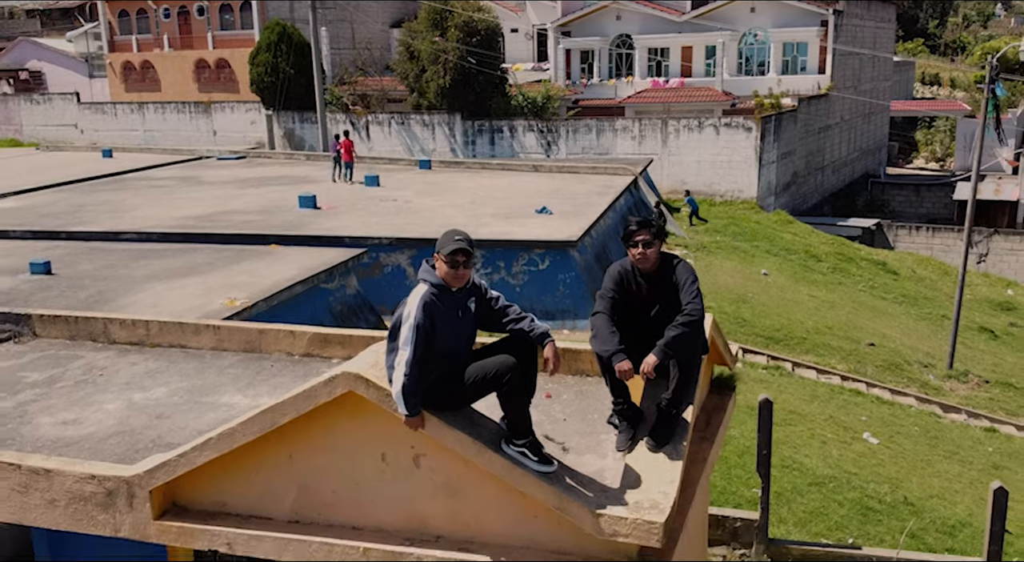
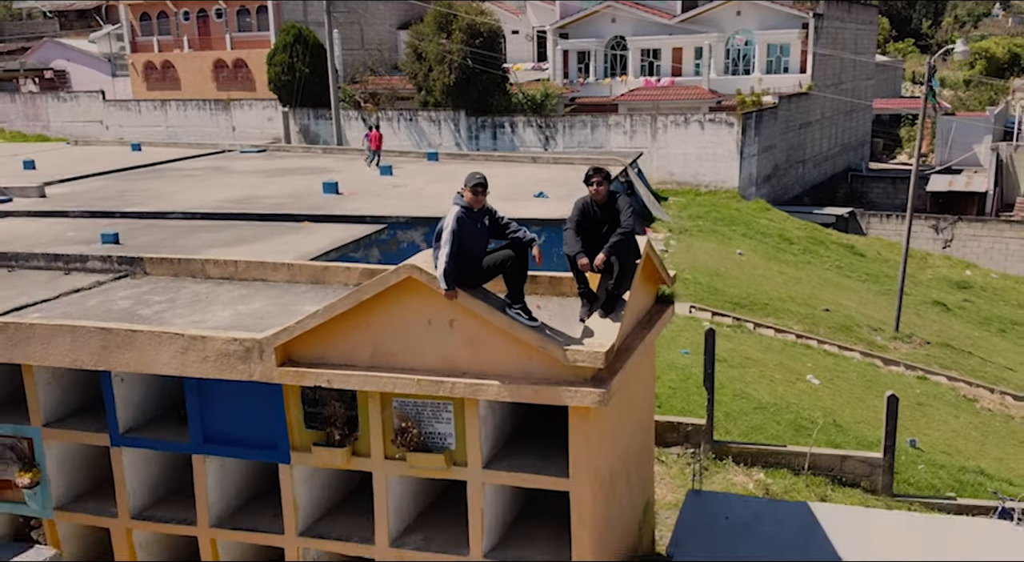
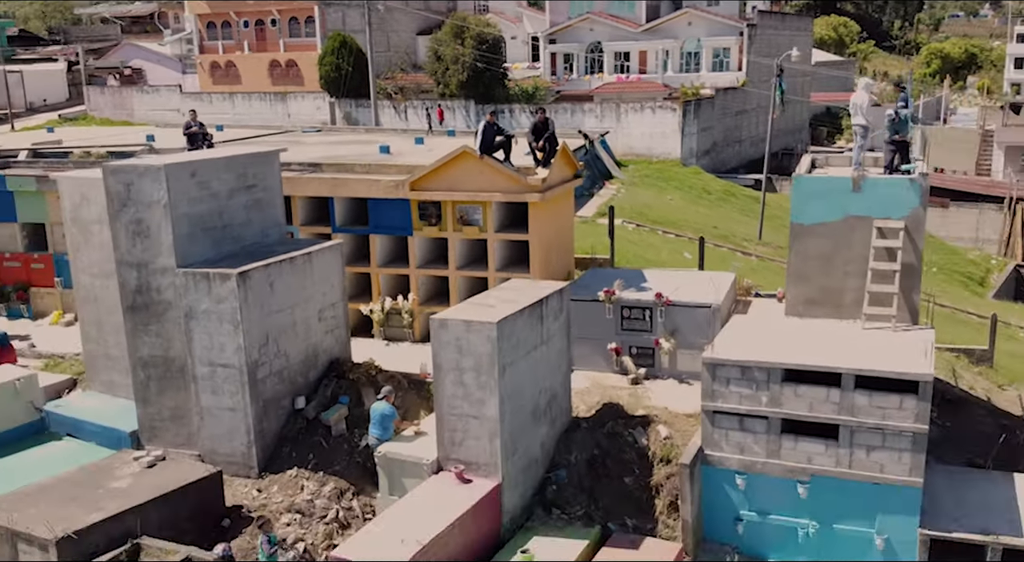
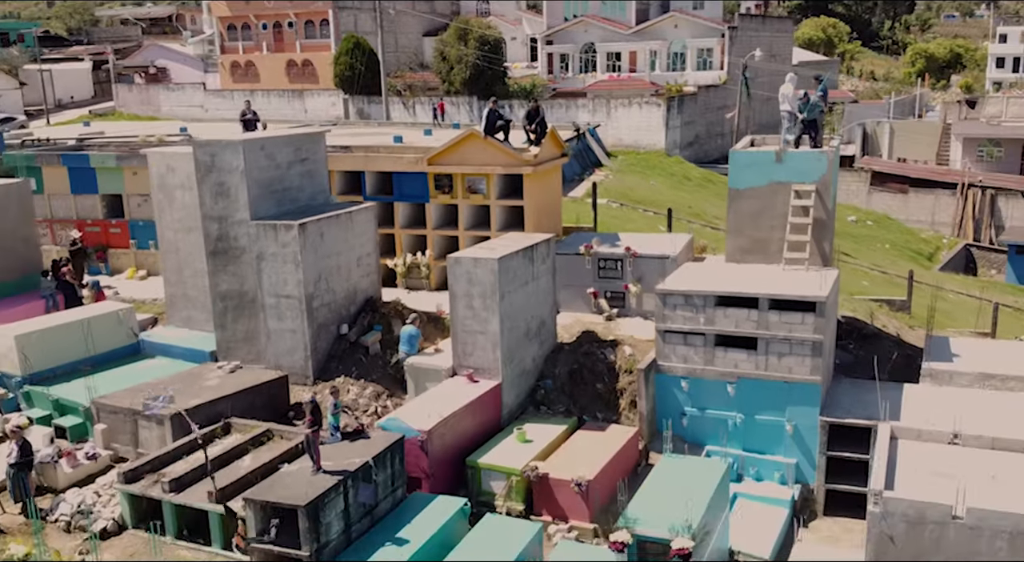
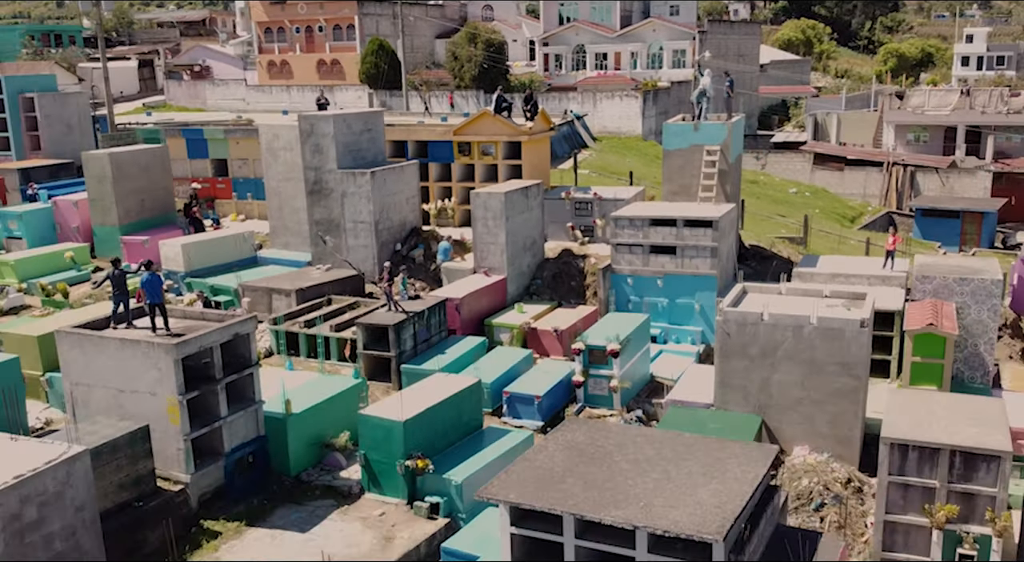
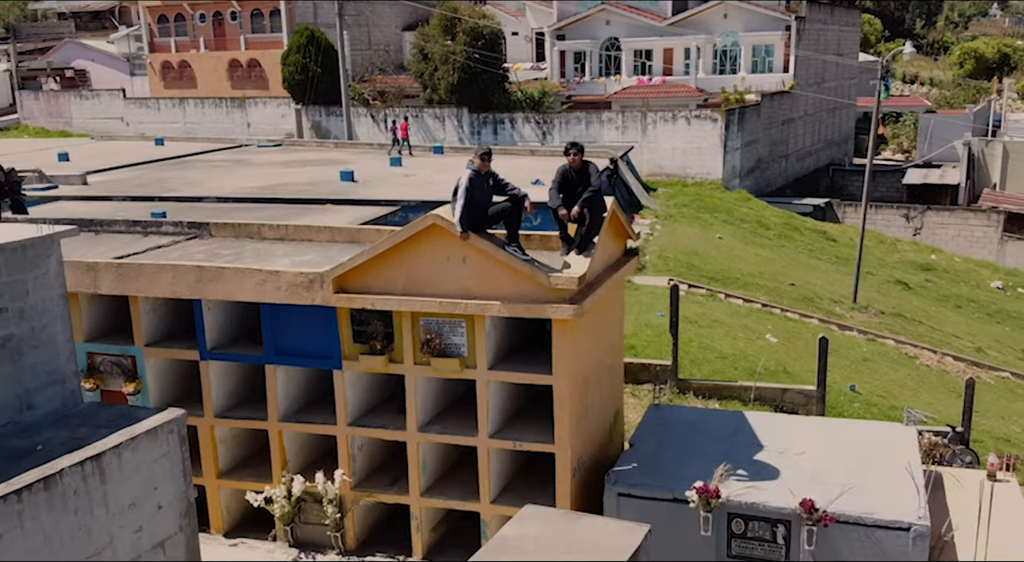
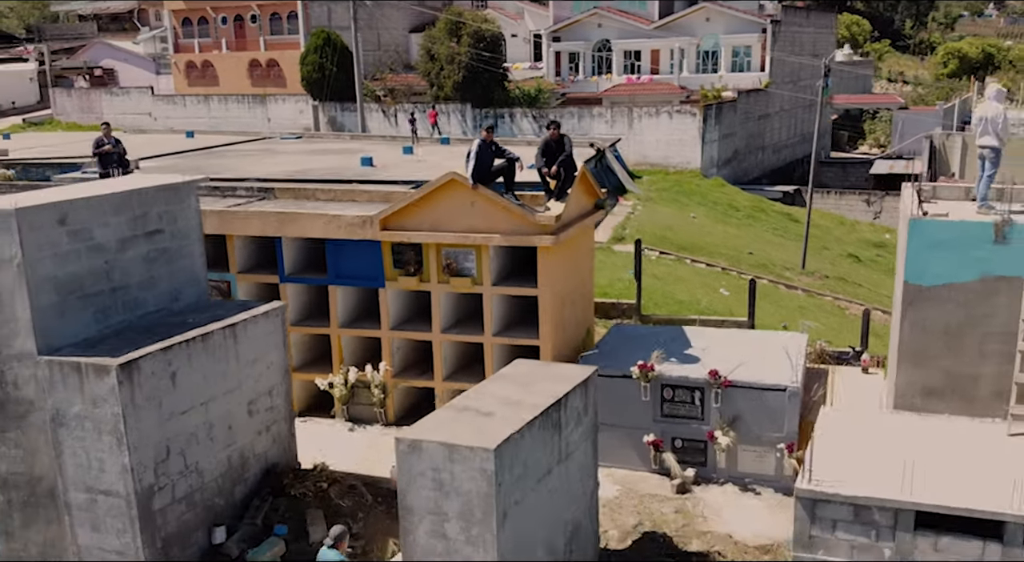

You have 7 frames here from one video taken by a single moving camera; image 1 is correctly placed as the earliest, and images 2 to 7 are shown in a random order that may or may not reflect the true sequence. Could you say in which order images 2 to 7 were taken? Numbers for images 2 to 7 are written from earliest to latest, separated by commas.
2, 6, 7, 3, 4, 5
